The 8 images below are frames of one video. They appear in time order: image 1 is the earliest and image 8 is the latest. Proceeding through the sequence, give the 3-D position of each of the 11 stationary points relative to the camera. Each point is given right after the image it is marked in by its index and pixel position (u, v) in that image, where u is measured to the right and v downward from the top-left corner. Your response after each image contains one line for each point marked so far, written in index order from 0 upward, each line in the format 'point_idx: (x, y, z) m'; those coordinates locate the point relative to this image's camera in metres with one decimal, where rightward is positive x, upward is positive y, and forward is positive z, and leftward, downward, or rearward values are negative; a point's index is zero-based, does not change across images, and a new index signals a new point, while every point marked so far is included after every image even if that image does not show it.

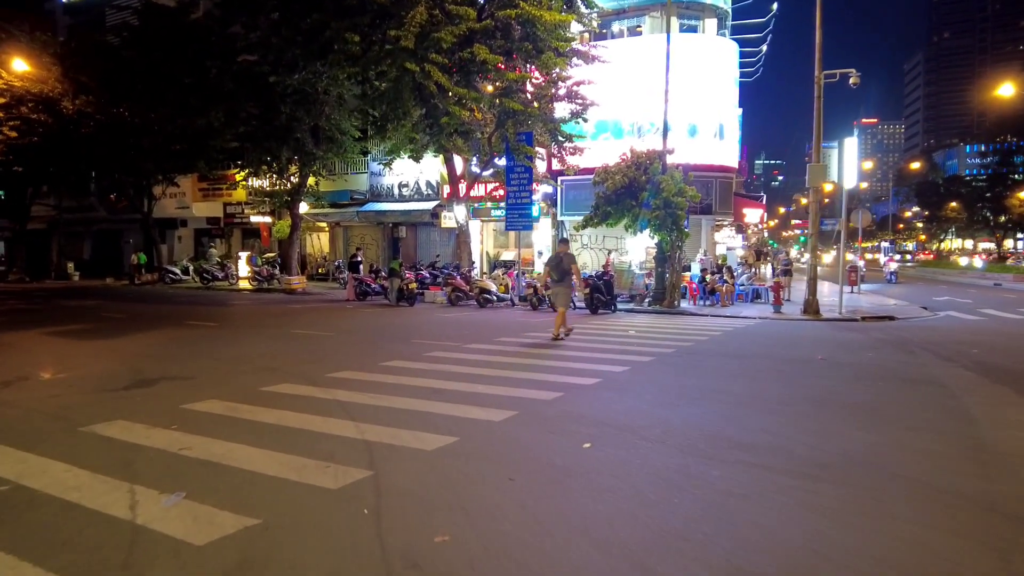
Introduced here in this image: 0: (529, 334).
0: (+0.3, -0.7, +13.4) m
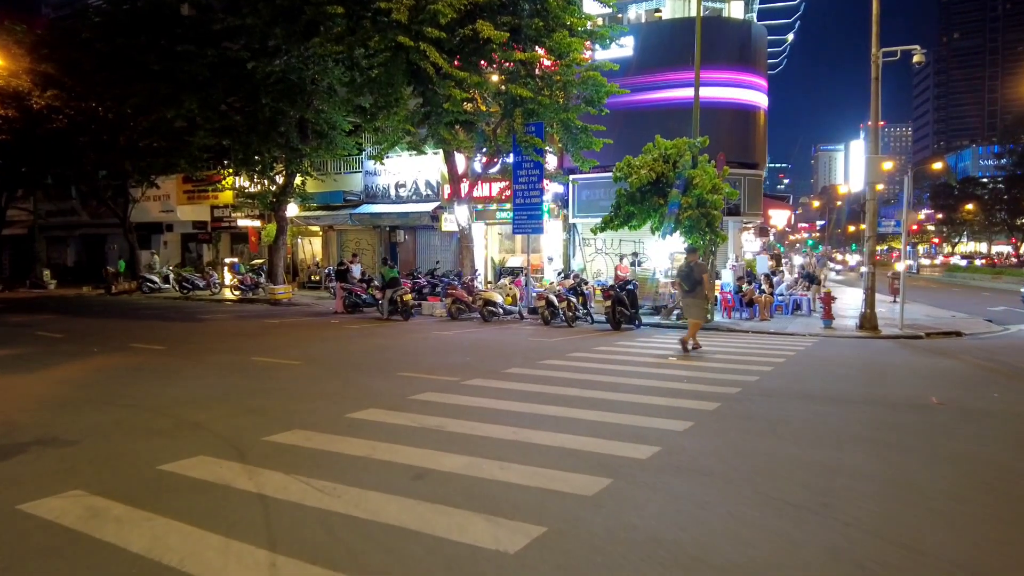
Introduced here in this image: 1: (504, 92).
0: (+0.4, -1.0, +10.8) m
1: (-0.2, +4.5, +18.6) m
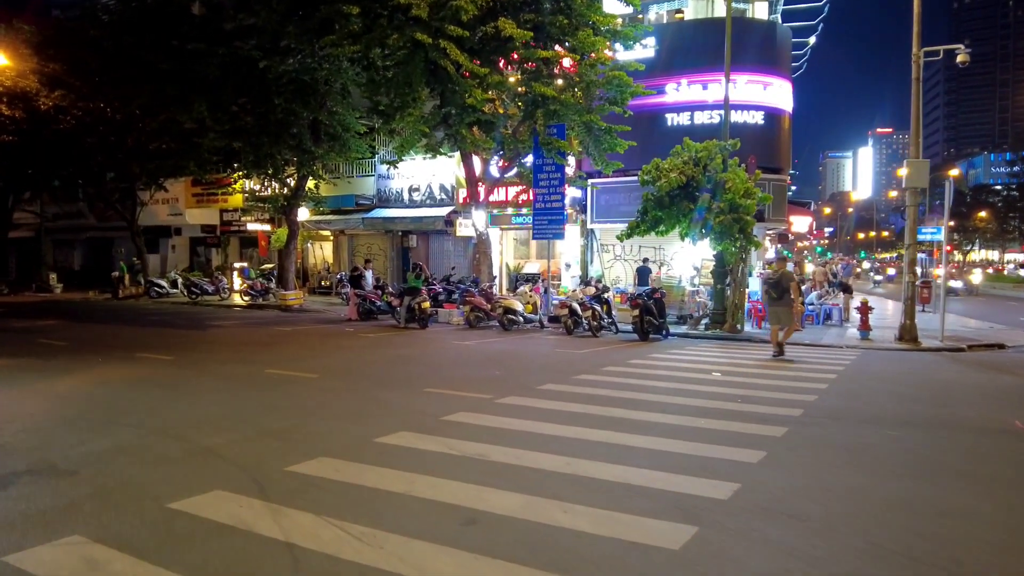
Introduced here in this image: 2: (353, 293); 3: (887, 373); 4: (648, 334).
0: (+0.8, -1.1, +10.2) m
1: (+0.3, +4.3, +17.9) m
2: (-3.9, -0.1, +19.9) m
3: (+5.1, -1.1, +11.1) m
4: (+2.6, -0.9, +15.4) m
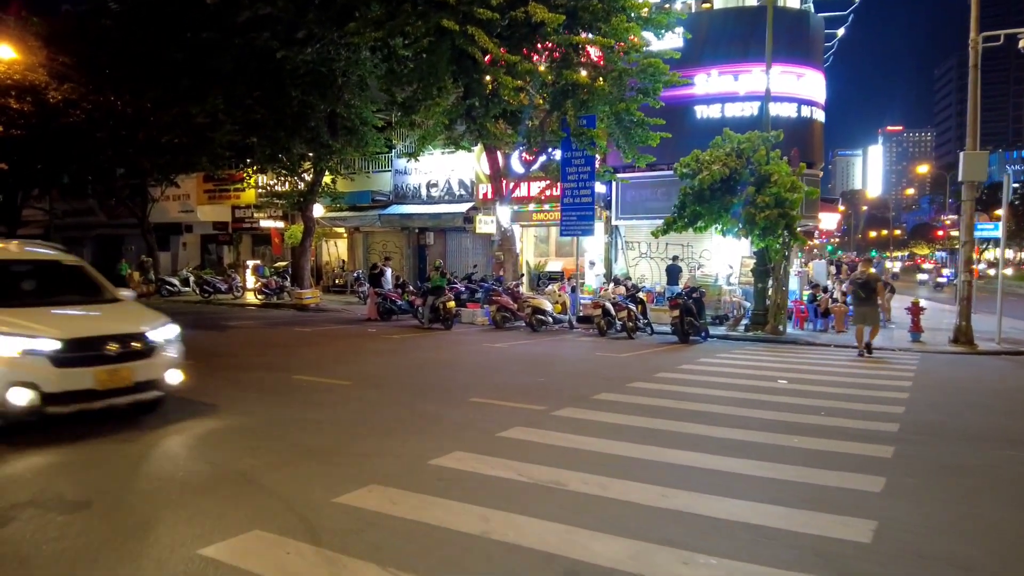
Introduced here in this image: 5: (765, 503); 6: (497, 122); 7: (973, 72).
0: (+1.3, -1.1, +9.4) m
1: (+0.9, +4.3, +17.1) m
2: (-3.3, -0.1, +19.2) m
3: (+5.6, -1.1, +10.2) m
4: (+3.1, -0.8, +14.6) m
5: (+1.4, -1.2, +4.5) m
6: (-0.3, +3.7, +17.9) m
7: (+8.1, +3.8, +14.2) m
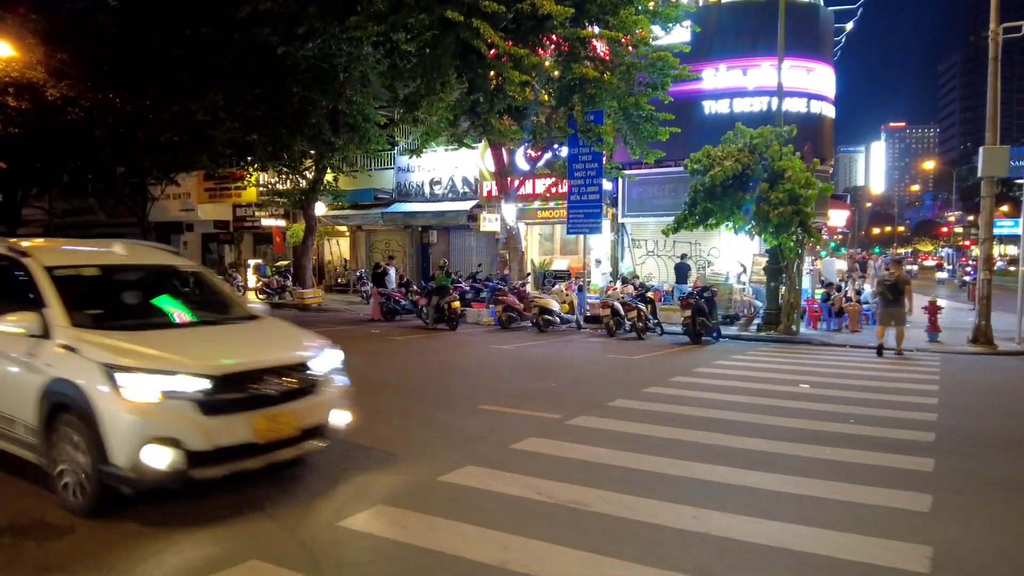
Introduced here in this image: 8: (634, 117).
0: (+1.5, -1.1, +9.0) m
1: (+1.0, +4.3, +16.7) m
2: (-3.1, -0.1, +18.8) m
3: (+5.7, -1.1, +9.8) m
4: (+3.3, -0.8, +14.2) m
5: (+1.5, -1.2, +4.1) m
6: (-0.2, +3.7, +17.5) m
7: (+8.2, +3.8, +13.8) m
8: (+2.7, +3.8, +18.3) m
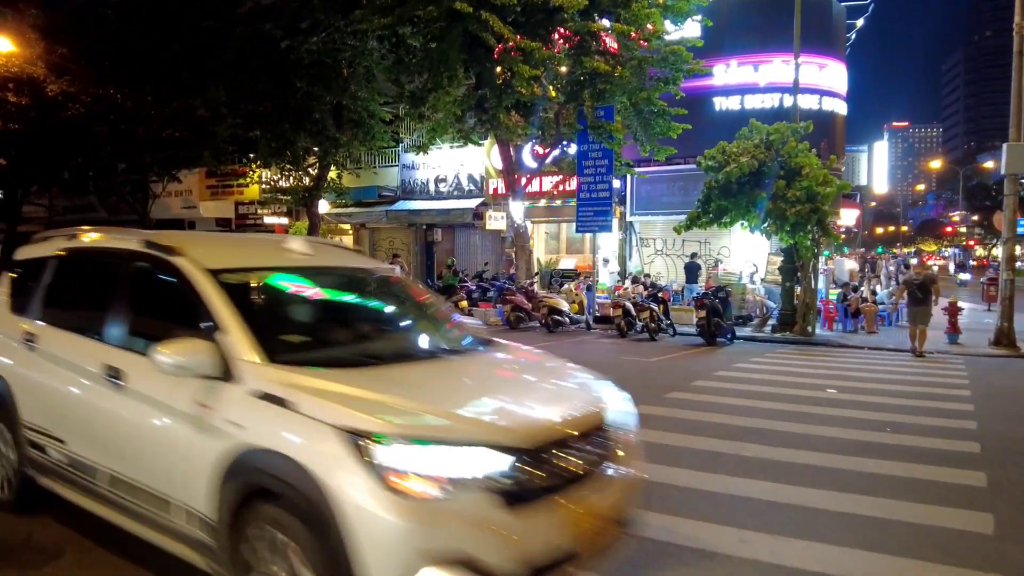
0: (+1.6, -1.1, +8.6) m
1: (+1.2, +4.3, +16.3) m
2: (-3.0, -0.1, +18.5) m
3: (+5.9, -1.1, +9.5) m
4: (+3.4, -0.8, +13.8) m
5: (+1.6, -1.2, +3.7) m
6: (0.0, +3.7, +17.2) m
7: (+8.3, +3.8, +13.5) m
8: (+2.9, +3.8, +17.9) m
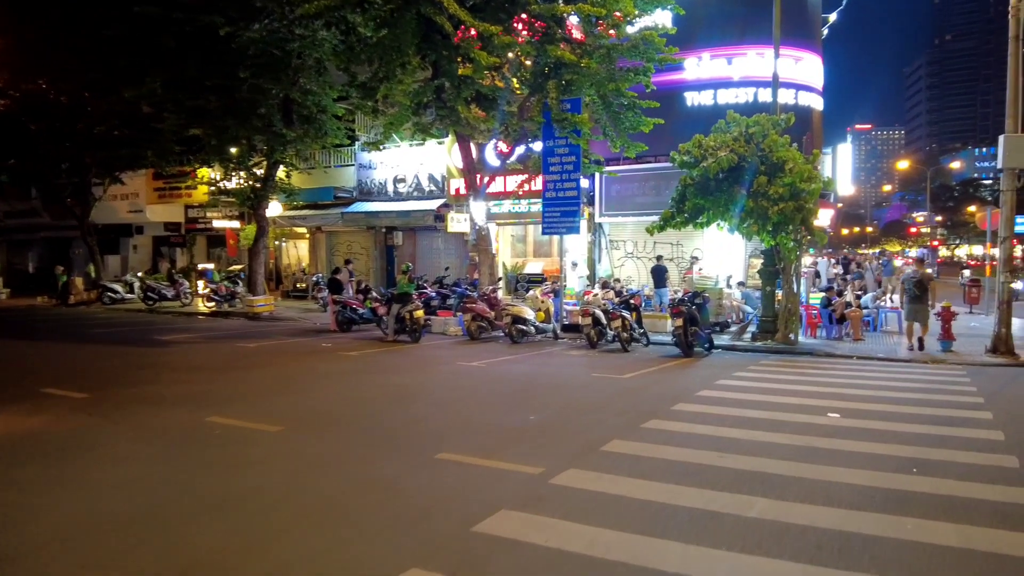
0: (+1.2, -1.2, +7.4) m
1: (+0.4, +4.2, +15.1) m
2: (-3.8, -0.2, +17.1) m
3: (+5.4, -1.2, +8.4) m
4: (+2.8, -0.9, +12.6) m
5: (+1.3, -1.3, +2.5) m
6: (-0.8, +3.5, +15.9) m
7: (+7.7, +3.7, +12.5) m
8: (+2.1, +3.7, +16.7) m
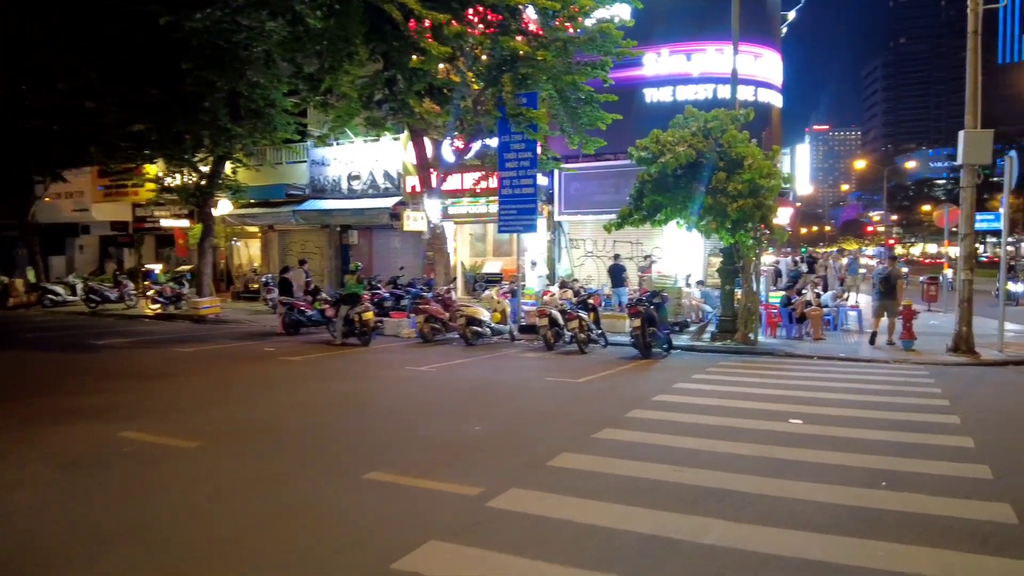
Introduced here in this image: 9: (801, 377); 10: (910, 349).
0: (+0.7, -1.2, +6.9) m
1: (-0.4, +4.2, +14.6) m
2: (-4.7, -0.3, +16.4) m
3: (+4.9, -1.2, +8.1) m
4: (+2.1, -0.9, +12.3) m
5: (+1.1, -1.3, +2.1) m
6: (-1.7, +3.5, +15.3) m
7: (+7.0, +3.8, +12.3) m
8: (+1.2, +3.7, +16.3) m
9: (+3.5, -1.1, +10.0) m
10: (+6.3, -1.0, +12.9) m
